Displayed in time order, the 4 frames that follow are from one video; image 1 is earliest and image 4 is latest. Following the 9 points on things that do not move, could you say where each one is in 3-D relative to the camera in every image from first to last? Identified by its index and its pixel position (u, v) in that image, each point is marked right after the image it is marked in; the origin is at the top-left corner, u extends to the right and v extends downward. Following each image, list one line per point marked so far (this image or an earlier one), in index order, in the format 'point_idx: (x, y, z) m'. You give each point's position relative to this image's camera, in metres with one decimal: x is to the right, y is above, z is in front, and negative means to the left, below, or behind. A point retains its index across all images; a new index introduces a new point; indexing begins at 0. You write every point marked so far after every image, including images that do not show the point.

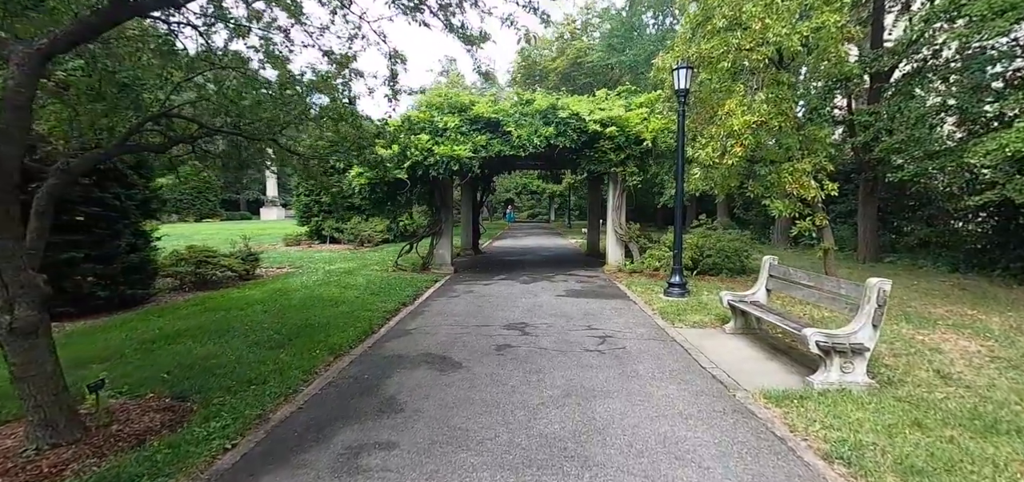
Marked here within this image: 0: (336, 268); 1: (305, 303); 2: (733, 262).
0: (-4.2, -0.6, +12.0) m
1: (-3.1, -0.9, +7.7) m
2: (+4.5, -0.4, +10.4) m
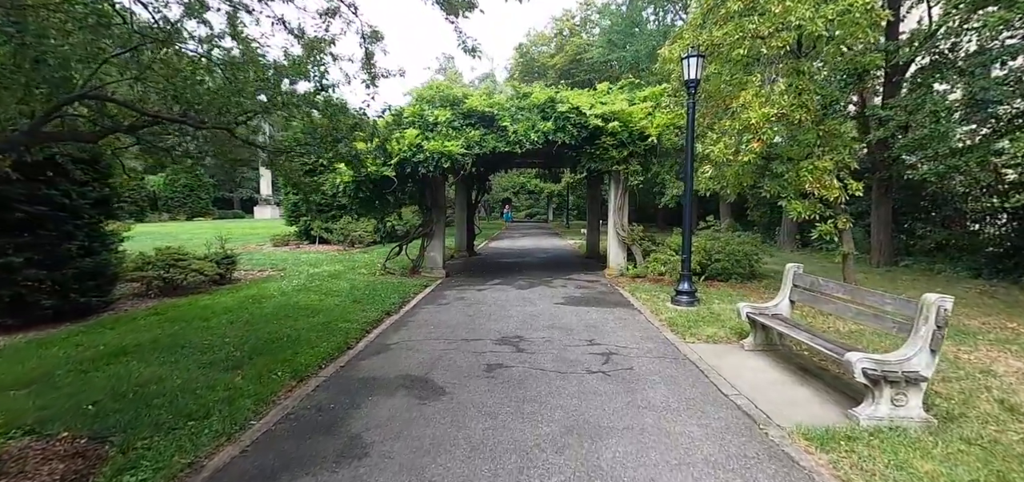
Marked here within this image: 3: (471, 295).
0: (-4.3, -0.7, +11.3) m
1: (-3.2, -1.0, +7.0) m
2: (+4.4, -0.5, +9.8) m
3: (-0.7, -0.9, +9.0) m
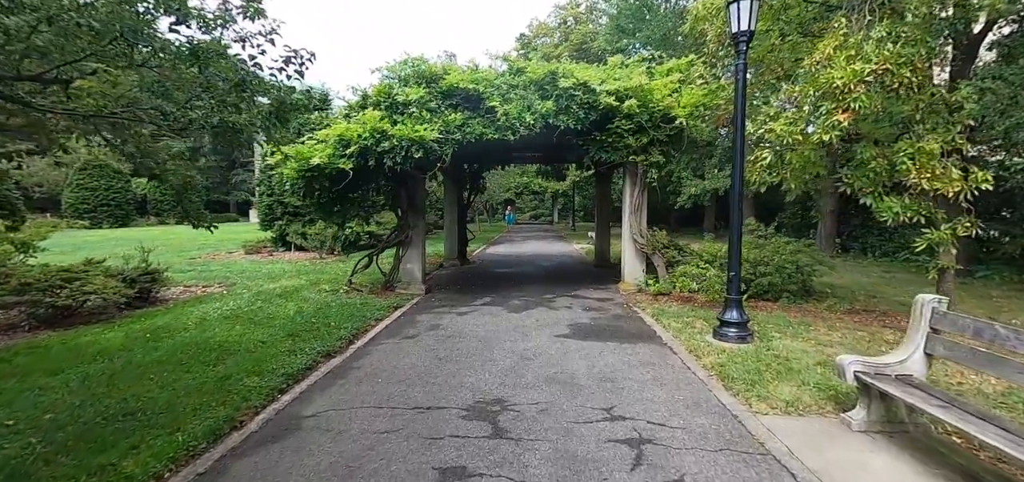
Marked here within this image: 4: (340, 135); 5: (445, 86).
0: (-4.4, -0.8, +9.3) m
1: (-3.4, -1.1, +5.0) m
2: (+4.3, -0.6, +7.7) m
3: (-0.9, -1.1, +7.0) m
4: (-2.5, +1.6, +7.5) m
5: (-1.1, +2.5, +8.0) m
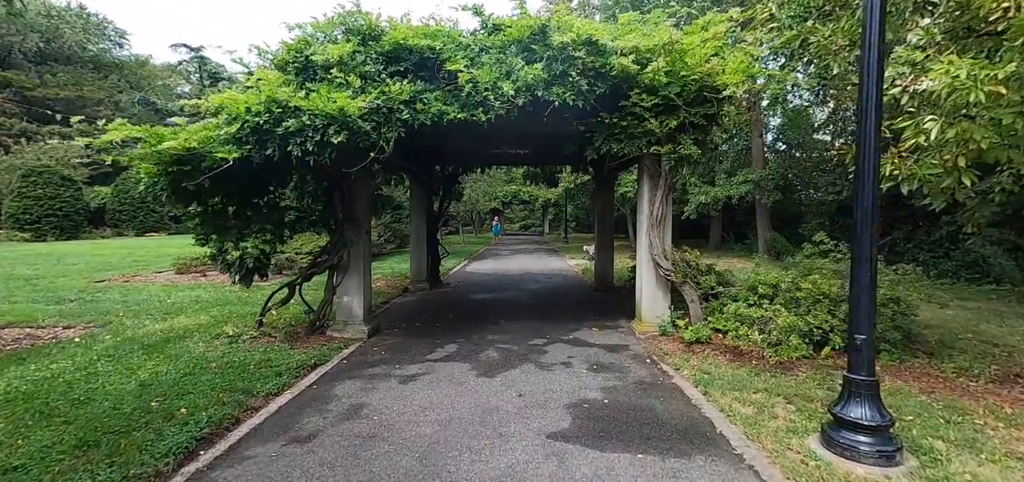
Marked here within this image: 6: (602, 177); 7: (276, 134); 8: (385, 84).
0: (-4.7, -1.2, +6.7) m
1: (-3.6, -1.4, +2.5) m
2: (+4.0, -0.9, +5.3) m
3: (-1.1, -1.4, +4.4) m
4: (-2.8, +1.3, +5.0) m
5: (-1.4, +2.2, +5.6) m
6: (+1.8, +1.3, +10.3) m
7: (-2.3, +1.1, +5.1) m
8: (-1.3, +1.7, +5.4) m
